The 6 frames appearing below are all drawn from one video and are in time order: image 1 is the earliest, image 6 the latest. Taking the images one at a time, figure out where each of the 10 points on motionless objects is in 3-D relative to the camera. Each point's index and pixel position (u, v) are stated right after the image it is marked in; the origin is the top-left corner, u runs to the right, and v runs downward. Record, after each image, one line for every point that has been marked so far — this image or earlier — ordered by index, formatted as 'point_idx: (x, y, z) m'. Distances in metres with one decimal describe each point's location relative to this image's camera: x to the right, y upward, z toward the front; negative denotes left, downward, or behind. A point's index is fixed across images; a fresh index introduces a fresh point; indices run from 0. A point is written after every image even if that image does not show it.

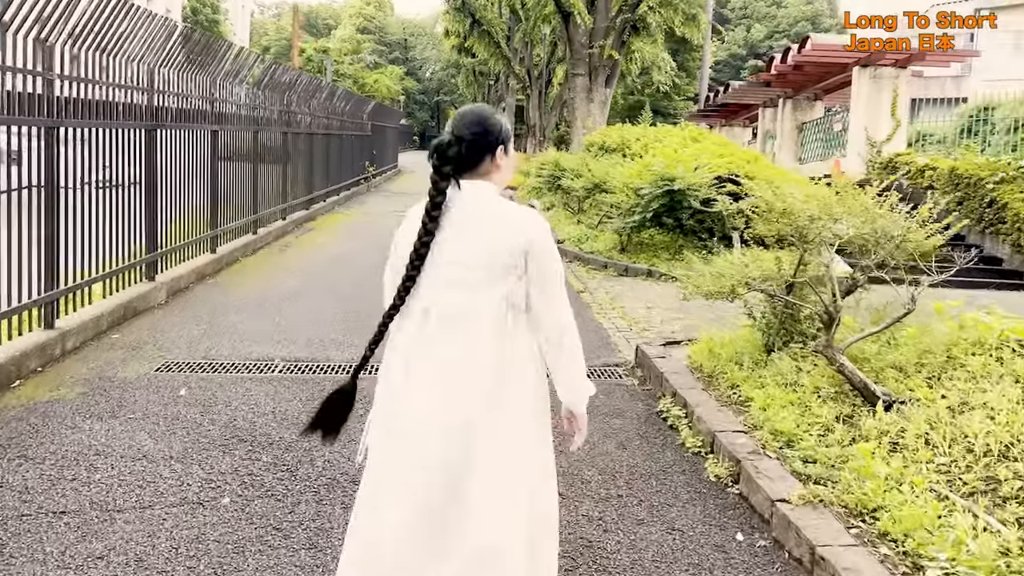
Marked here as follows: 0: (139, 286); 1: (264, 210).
0: (-3.6, 0.0, +8.2) m
1: (-4.0, +1.3, +13.7) m
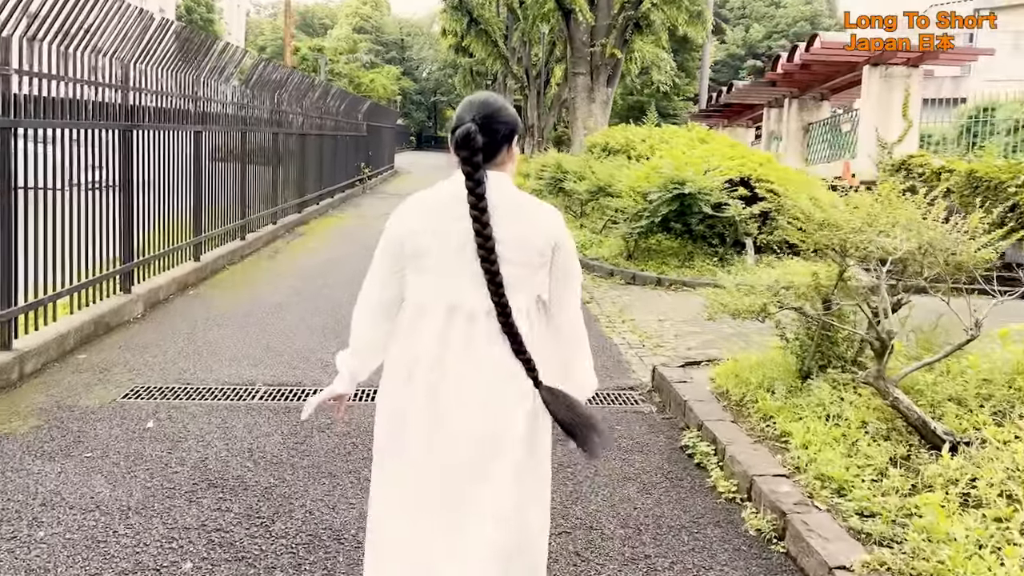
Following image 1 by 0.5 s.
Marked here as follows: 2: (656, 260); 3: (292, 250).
0: (-3.6, -0.1, +7.6) m
1: (-4.0, +1.1, +13.1) m
2: (+1.9, +0.4, +11.2) m
3: (-3.3, +0.6, +12.9) m
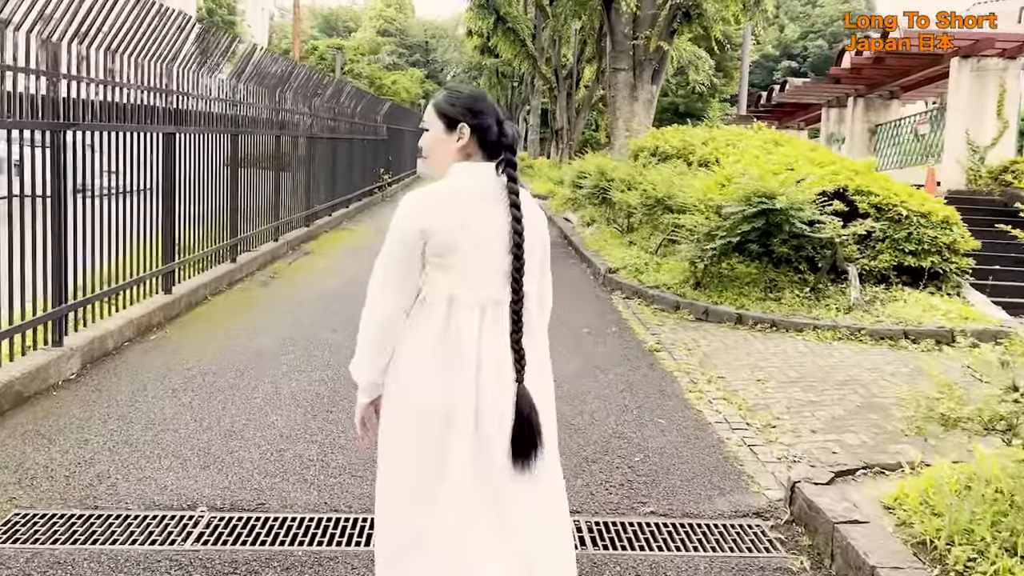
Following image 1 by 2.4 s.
0: (-3.2, -0.5, +5.8) m
1: (-3.4, +0.8, +11.2) m
2: (+2.4, 0.0, +9.1) m
3: (-2.8, +0.2, +11.0) m
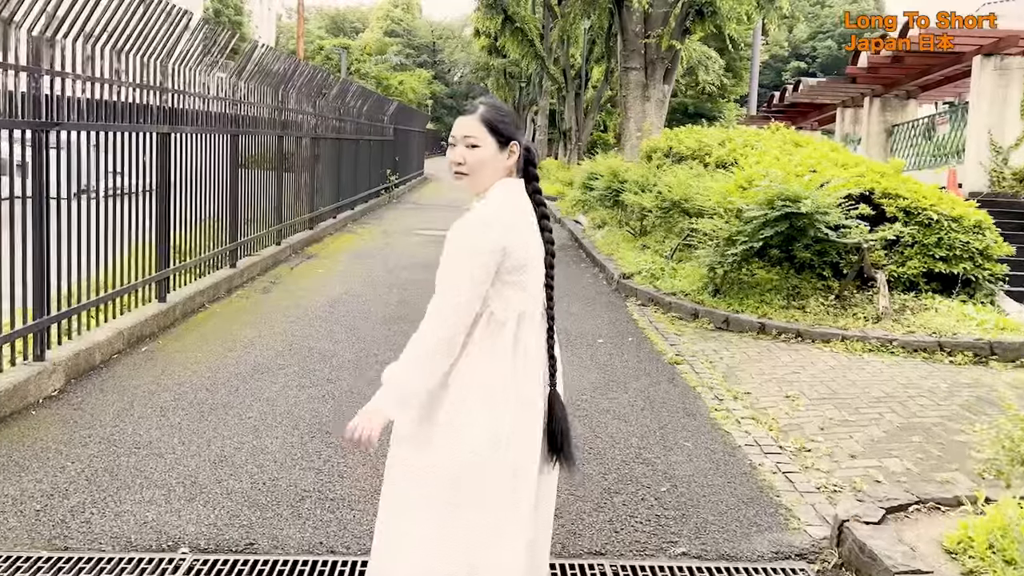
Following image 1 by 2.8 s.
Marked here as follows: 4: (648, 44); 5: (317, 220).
0: (-3.1, -0.5, +5.4) m
1: (-3.3, +0.7, +10.8) m
2: (+2.5, -0.1, +8.7) m
3: (-2.7, +0.1, +10.6) m
4: (+2.8, +5.1, +17.7) m
5: (-3.3, +1.2, +14.5) m
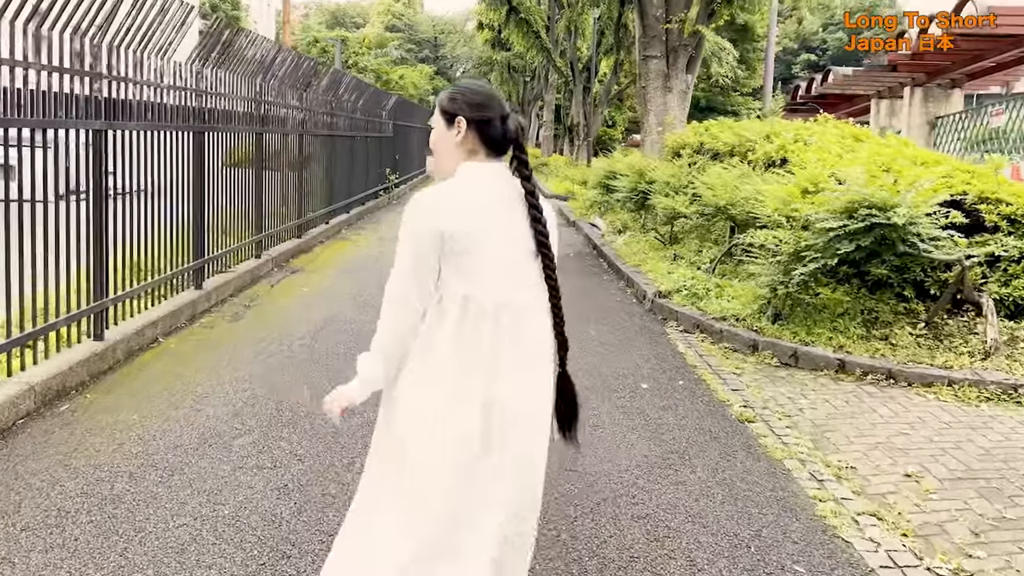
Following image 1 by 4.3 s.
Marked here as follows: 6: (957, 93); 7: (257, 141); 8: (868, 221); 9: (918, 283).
0: (-3.0, -0.8, +3.9) m
1: (-3.2, +0.5, +9.3) m
2: (+2.7, -0.3, +7.2) m
3: (-2.5, -0.1, +9.1) m
4: (+3.0, +4.9, +16.2) m
5: (-3.2, +0.9, +13.0) m
6: (+9.3, +4.1, +17.7) m
7: (-3.1, +1.8, +10.3) m
8: (+2.8, +0.6, +6.8) m
9: (+3.5, 0.0, +7.2) m
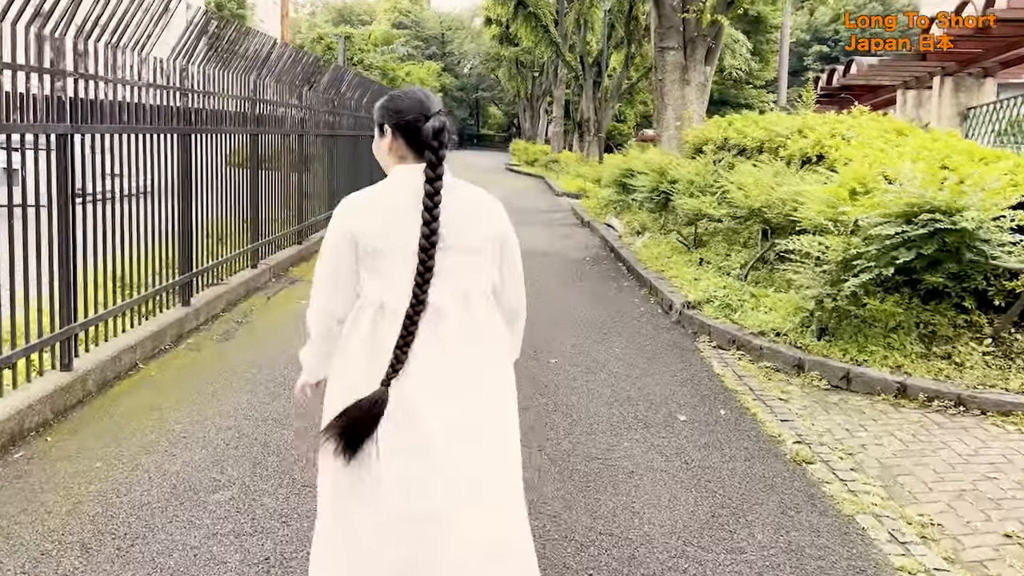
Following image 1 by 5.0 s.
0: (-2.9, -0.9, +3.2) m
1: (-3.0, +0.3, +8.7) m
2: (+2.8, -0.4, +6.5) m
3: (-2.4, -0.2, +8.4) m
4: (+3.2, +4.9, +15.4) m
5: (-3.0, +0.8, +12.3) m
6: (+9.5, +4.1, +16.9) m
7: (-3.0, +1.6, +9.6) m
8: (+2.9, +0.5, +6.0) m
9: (+3.6, -0.1, +6.5) m
